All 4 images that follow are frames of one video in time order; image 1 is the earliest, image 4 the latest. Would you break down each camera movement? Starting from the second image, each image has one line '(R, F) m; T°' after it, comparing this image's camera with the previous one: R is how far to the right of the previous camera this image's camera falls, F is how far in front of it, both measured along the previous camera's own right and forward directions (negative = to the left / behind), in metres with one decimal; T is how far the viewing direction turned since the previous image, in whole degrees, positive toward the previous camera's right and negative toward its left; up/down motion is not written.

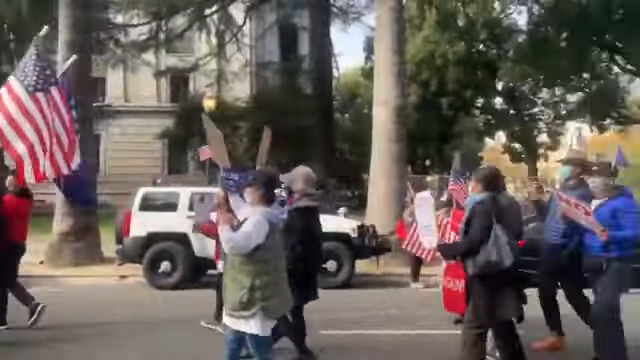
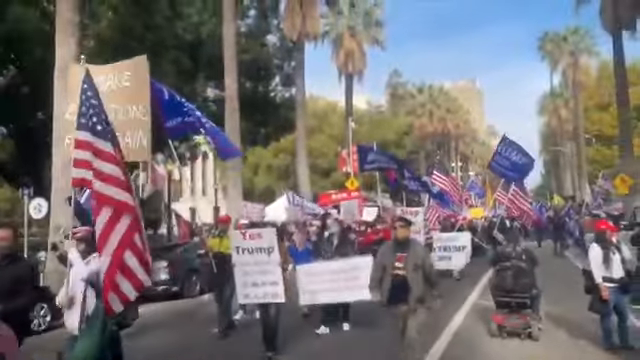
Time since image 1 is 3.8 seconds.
(-6.8, -0.1) m; +30°
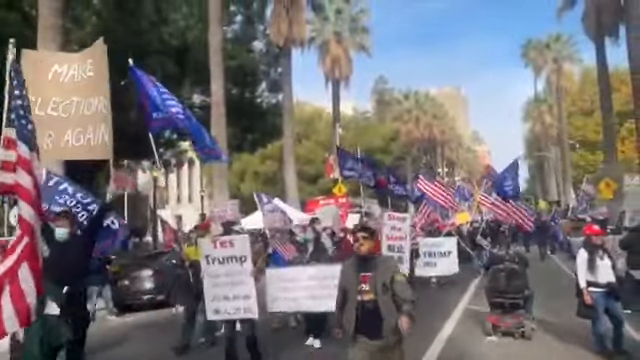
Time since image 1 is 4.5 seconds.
(0.0, +0.4) m; +1°
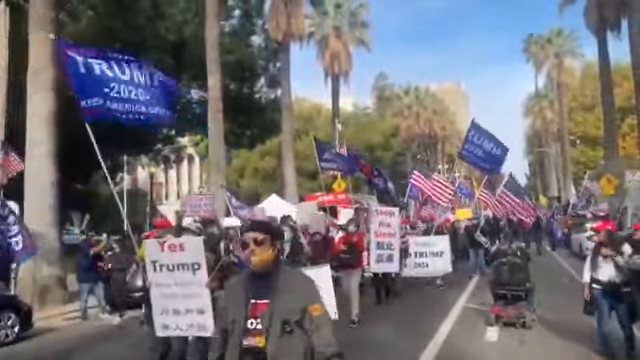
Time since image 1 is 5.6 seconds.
(+0.4, +0.9) m; 0°
